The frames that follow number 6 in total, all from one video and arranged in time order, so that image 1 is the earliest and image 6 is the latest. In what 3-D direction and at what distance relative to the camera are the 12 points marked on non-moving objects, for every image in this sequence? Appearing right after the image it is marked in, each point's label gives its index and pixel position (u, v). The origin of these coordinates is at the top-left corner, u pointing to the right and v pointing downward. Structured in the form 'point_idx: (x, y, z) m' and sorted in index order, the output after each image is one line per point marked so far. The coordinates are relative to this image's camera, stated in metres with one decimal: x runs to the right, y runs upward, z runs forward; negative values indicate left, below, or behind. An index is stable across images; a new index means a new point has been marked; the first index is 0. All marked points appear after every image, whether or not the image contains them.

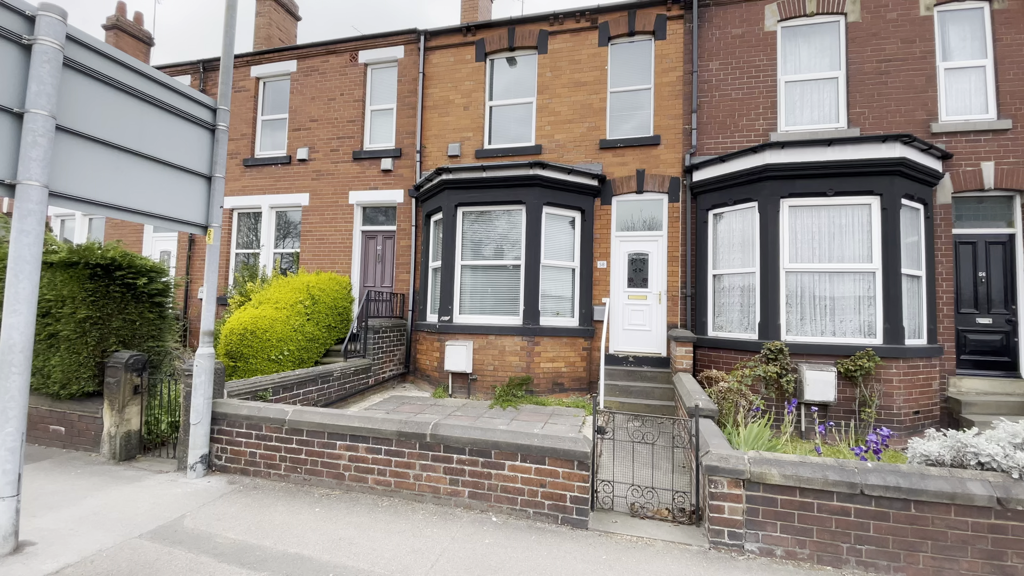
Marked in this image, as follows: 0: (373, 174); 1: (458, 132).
0: (-2.7, +2.2, +8.9) m
1: (-1.0, +2.8, +8.4) m
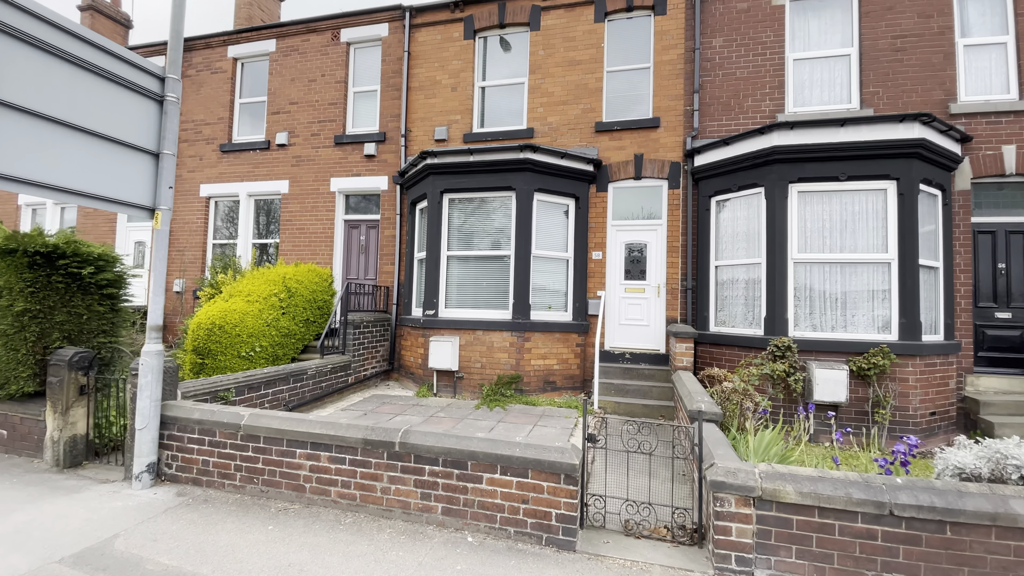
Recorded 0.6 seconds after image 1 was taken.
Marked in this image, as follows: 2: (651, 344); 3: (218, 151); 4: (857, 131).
0: (-2.8, +2.3, +8.4) m
1: (-1.1, +2.9, +7.9) m
2: (+2.1, -0.8, +7.1) m
3: (-5.8, +2.7, +9.2) m
4: (+4.2, +1.9, +5.7) m
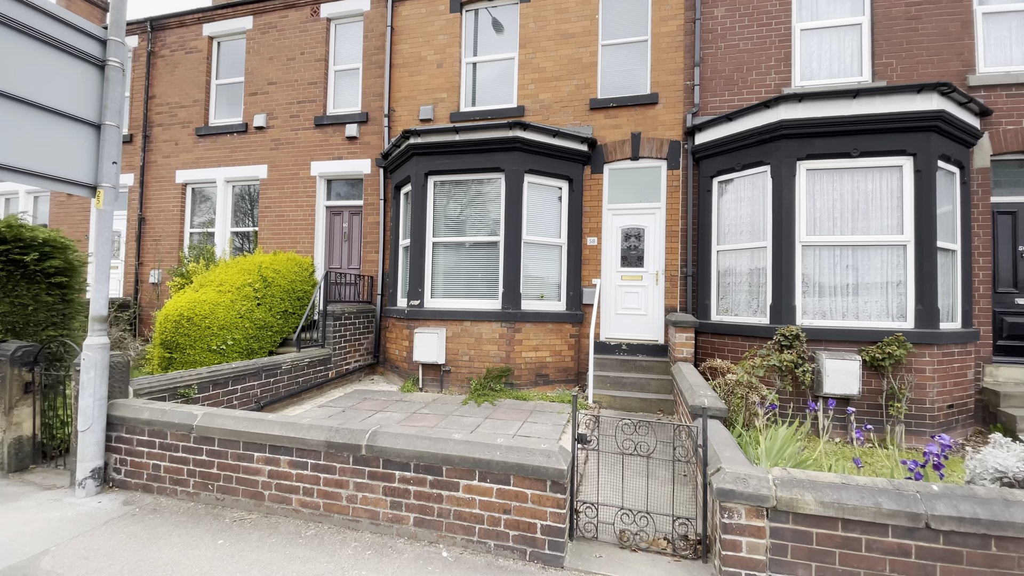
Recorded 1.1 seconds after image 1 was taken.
0: (-3.0, +2.5, +8.0) m
1: (-1.3, +3.1, +7.5) m
2: (+1.9, -0.7, +6.7) m
3: (-5.9, +2.8, +8.8) m
4: (+4.0, +2.1, +5.3) m
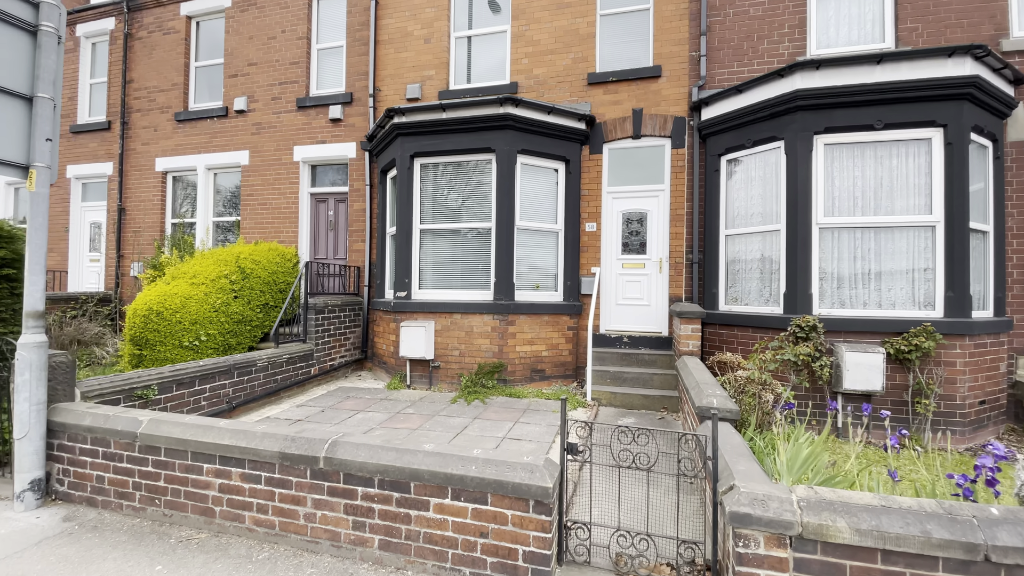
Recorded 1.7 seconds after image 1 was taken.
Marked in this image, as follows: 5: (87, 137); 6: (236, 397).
0: (-3.1, +2.6, +7.5) m
1: (-1.4, +3.2, +7.0) m
2: (+1.9, -0.5, +6.2) m
3: (-6.0, +3.0, +8.4) m
4: (+3.9, +2.2, +4.8) m
5: (-8.0, +2.8, +8.8) m
6: (-2.9, -1.2, +5.0) m
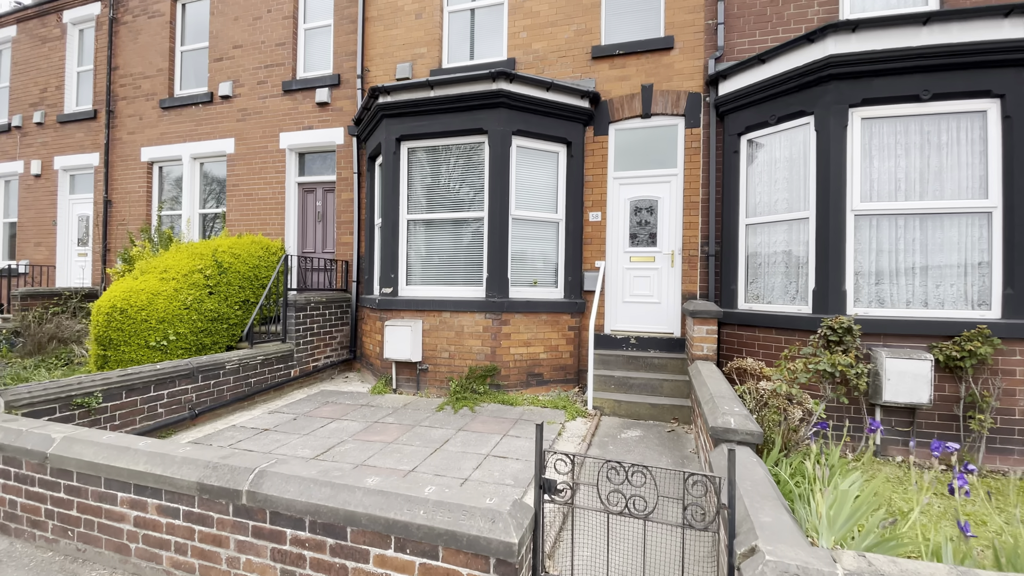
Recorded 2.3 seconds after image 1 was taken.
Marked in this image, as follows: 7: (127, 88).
0: (-3.1, +2.7, +7.1) m
1: (-1.4, +3.3, +6.5) m
2: (+1.8, -0.4, +5.6) m
3: (-6.0, +3.0, +8.0) m
4: (+3.8, +2.3, +4.1) m
5: (-7.9, +2.9, +8.5) m
6: (-3.0, -1.1, +4.6) m
7: (-6.7, +3.5, +8.2) m
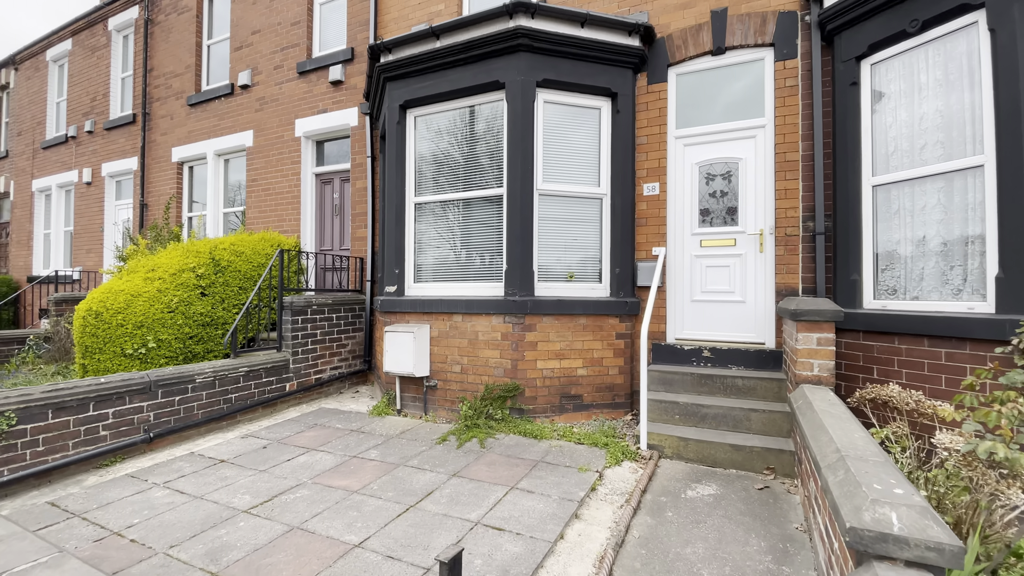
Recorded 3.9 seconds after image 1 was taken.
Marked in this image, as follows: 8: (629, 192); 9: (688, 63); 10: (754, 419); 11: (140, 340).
0: (-2.6, +2.7, +6.3) m
1: (-1.0, +3.3, +5.5) m
2: (+2.1, -0.4, +4.2) m
3: (-5.3, +3.0, +7.7) m
4: (+3.8, +2.4, +2.4) m
5: (-7.1, +2.8, +8.5) m
6: (-2.9, -1.1, +3.8) m
7: (-6.0, +3.4, +8.0) m
8: (+1.1, +0.9, +4.4) m
9: (+1.7, +2.1, +4.4) m
10: (+1.8, -1.0, +3.5) m
11: (-3.6, -0.5, +4.5) m
